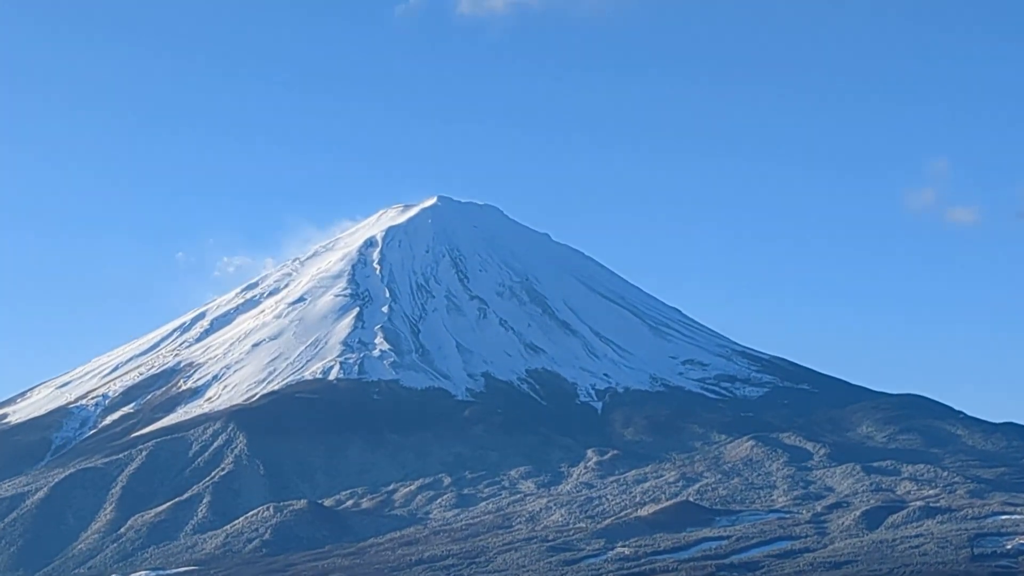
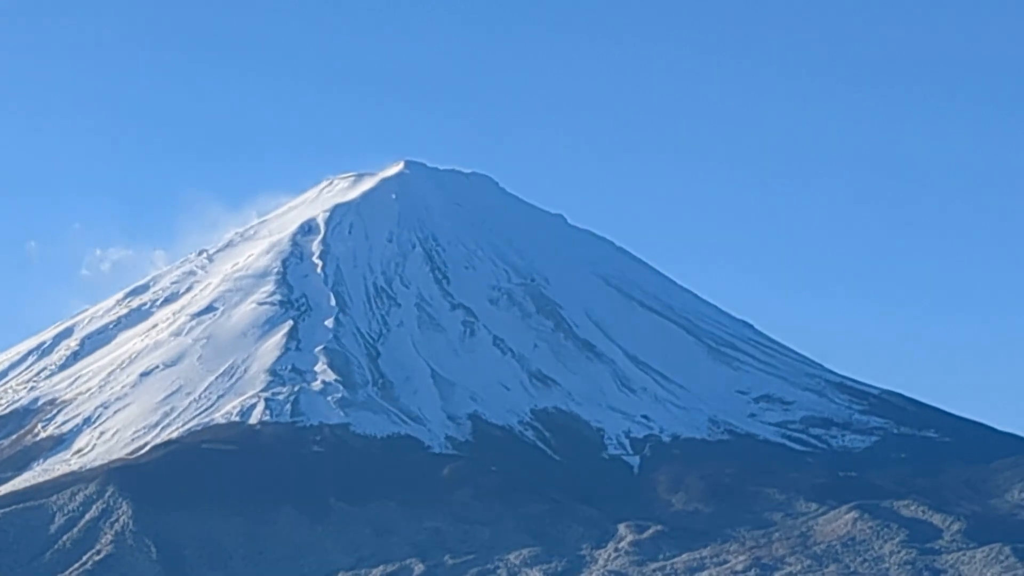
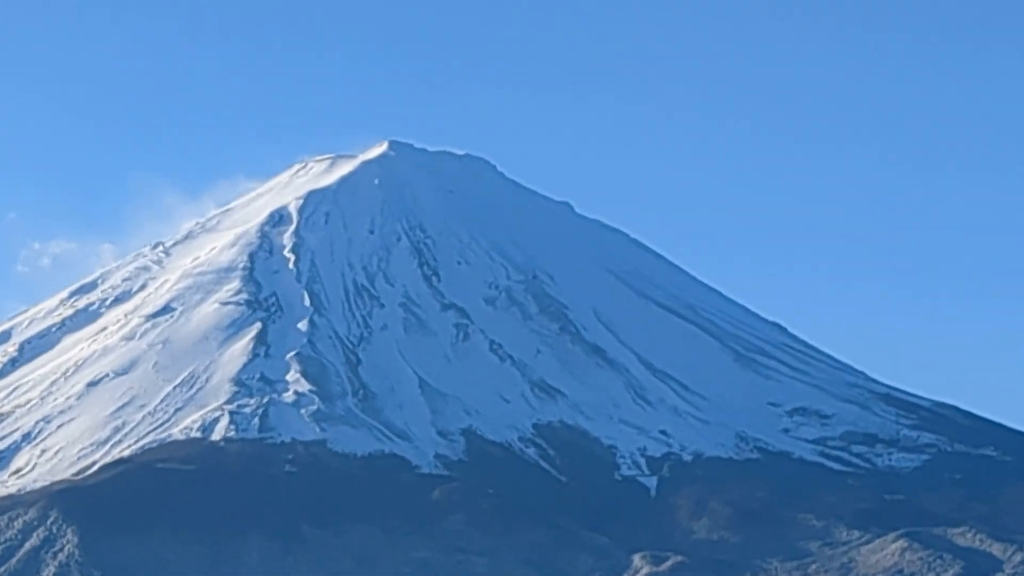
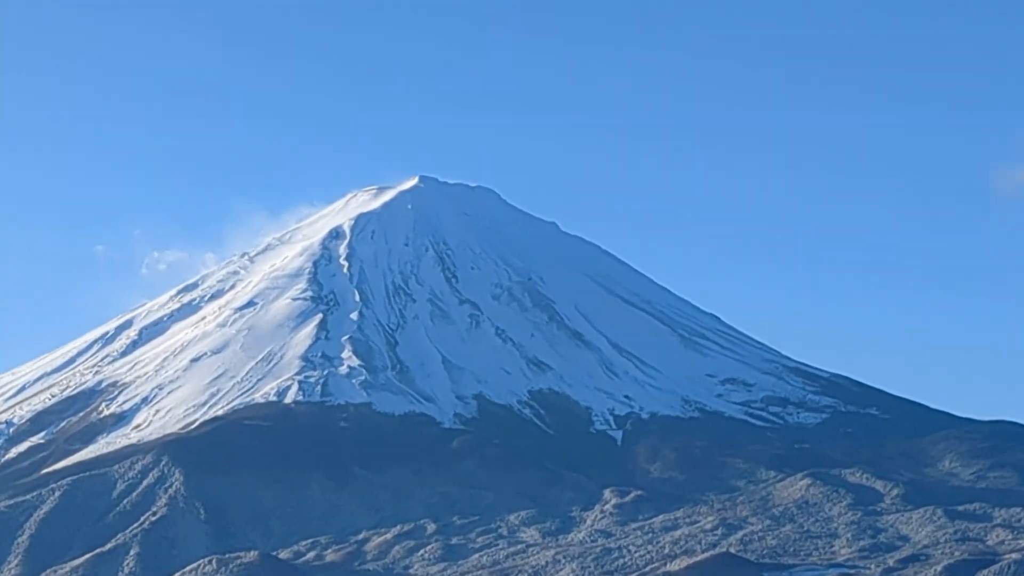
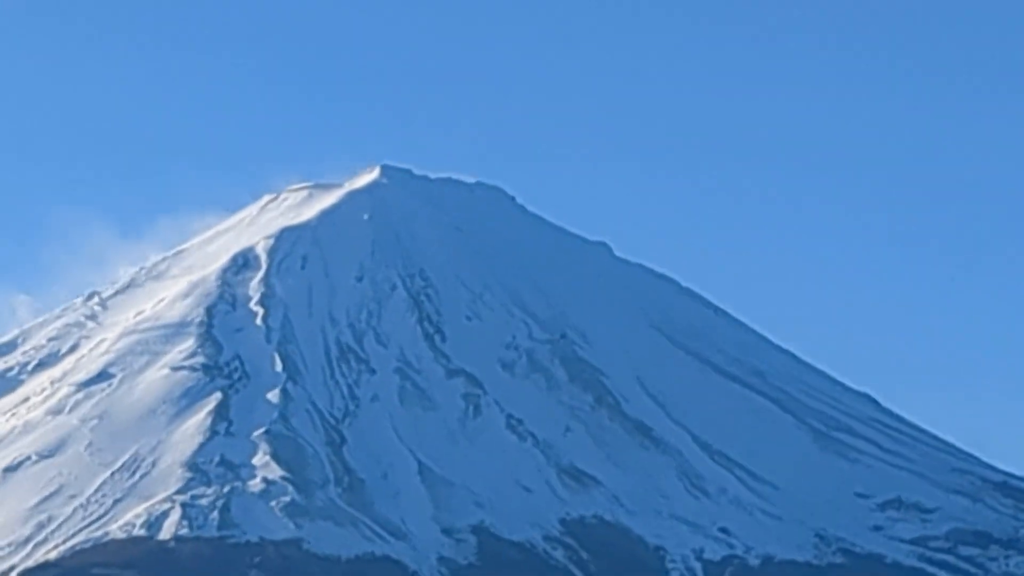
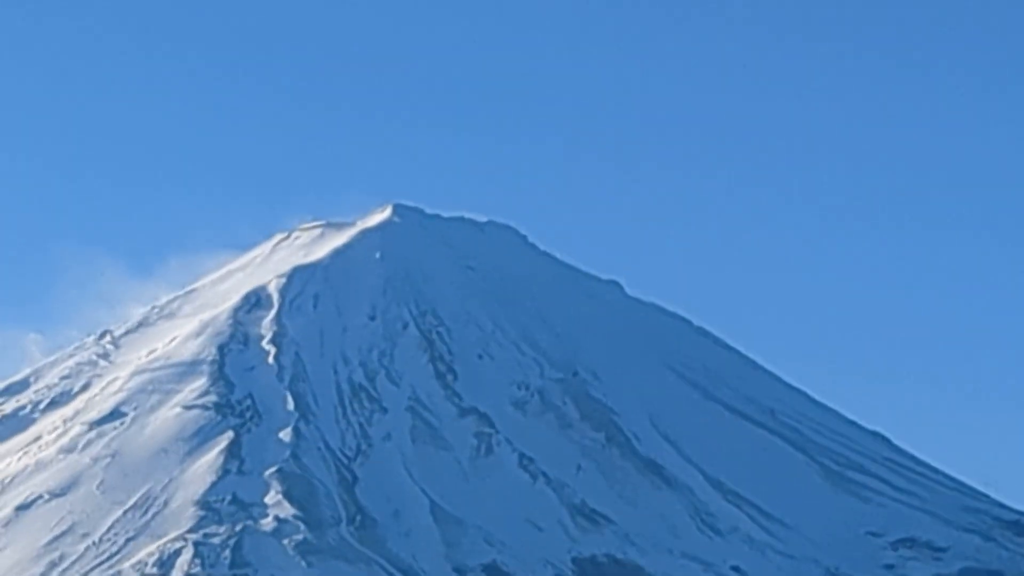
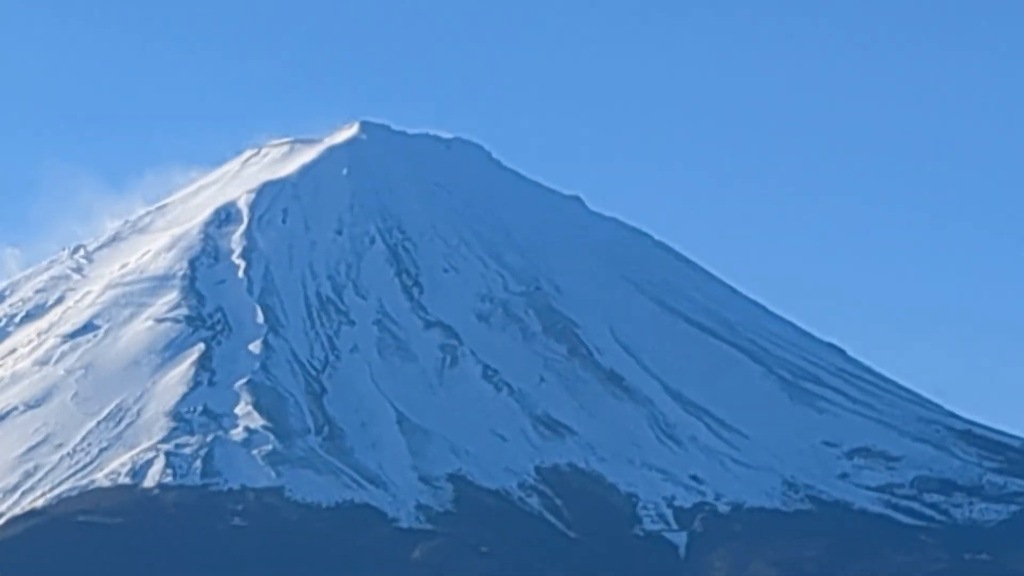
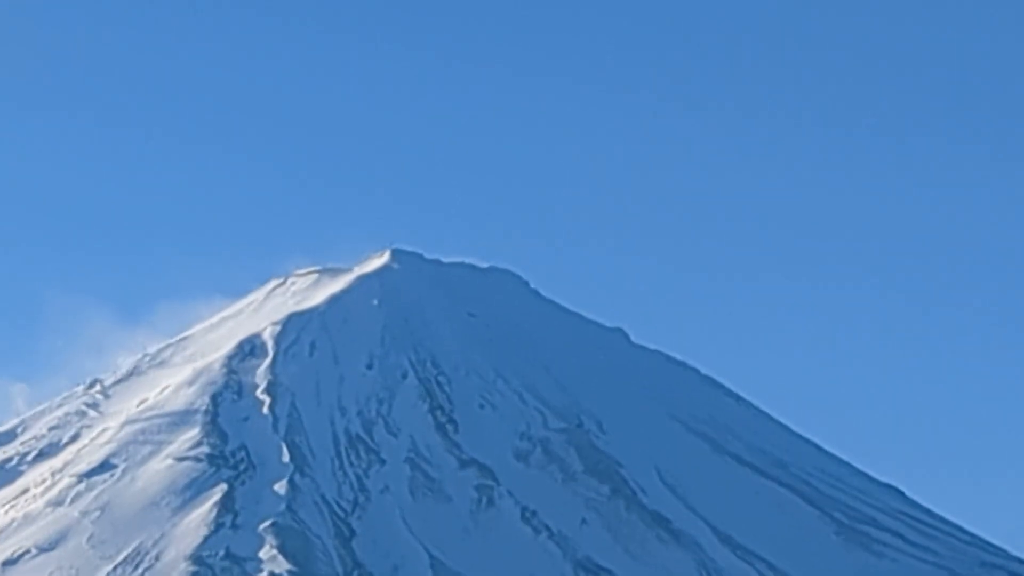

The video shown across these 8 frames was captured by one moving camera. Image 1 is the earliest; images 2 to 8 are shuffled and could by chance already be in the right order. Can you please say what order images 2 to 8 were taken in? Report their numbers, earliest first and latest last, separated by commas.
4, 2, 3, 7, 5, 6, 8
